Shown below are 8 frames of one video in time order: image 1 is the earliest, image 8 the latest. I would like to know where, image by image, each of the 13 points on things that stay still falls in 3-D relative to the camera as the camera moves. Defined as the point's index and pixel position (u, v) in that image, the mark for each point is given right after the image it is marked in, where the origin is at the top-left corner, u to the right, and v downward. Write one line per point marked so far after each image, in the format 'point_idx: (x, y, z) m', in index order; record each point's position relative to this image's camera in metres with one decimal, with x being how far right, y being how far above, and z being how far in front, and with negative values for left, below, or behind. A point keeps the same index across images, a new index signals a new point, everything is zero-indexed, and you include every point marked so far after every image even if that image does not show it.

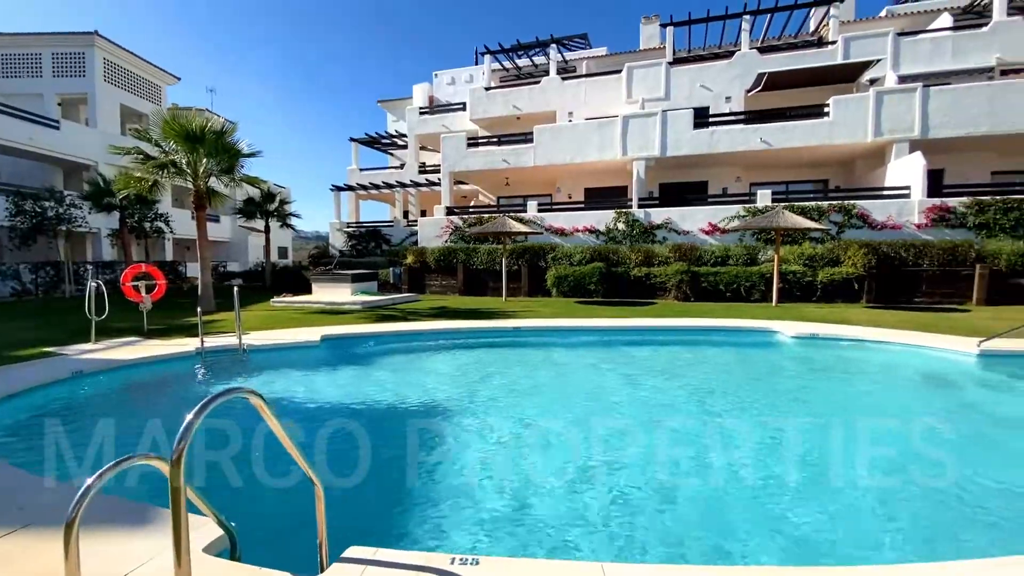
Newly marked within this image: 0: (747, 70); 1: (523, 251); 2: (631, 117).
0: (+7.5, +6.9, +17.1) m
1: (+0.4, +1.3, +19.0) m
2: (+3.9, +5.5, +17.5) m
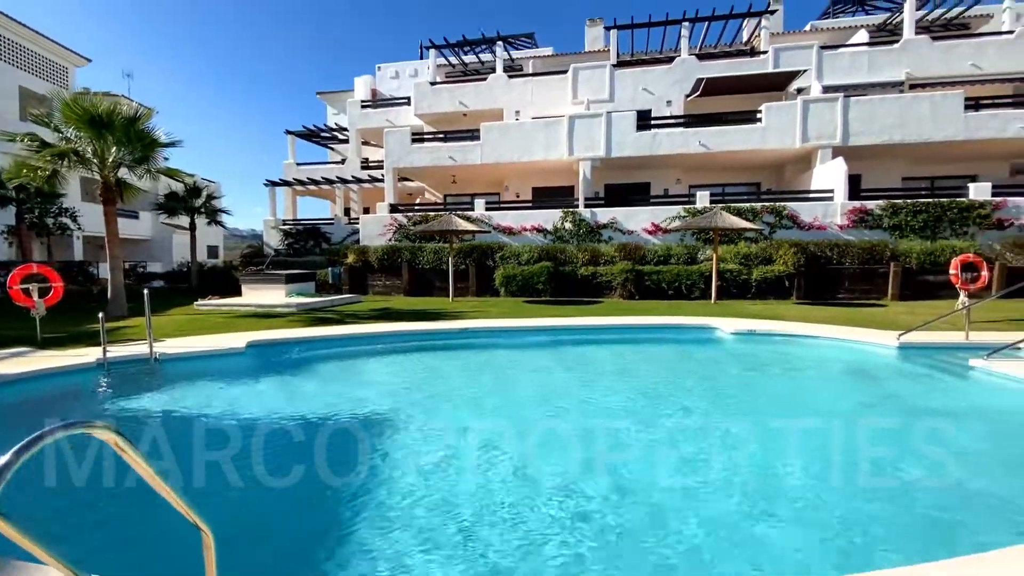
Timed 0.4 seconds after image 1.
0: (+5.8, +7.0, +17.8) m
1: (-1.4, +1.4, +18.8) m
2: (+2.1, +5.6, +17.7) m
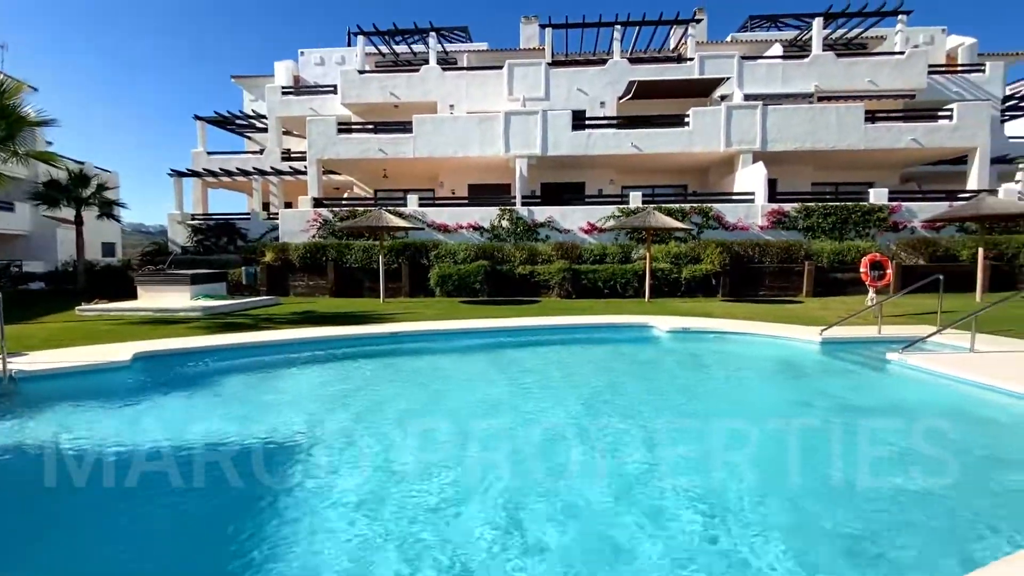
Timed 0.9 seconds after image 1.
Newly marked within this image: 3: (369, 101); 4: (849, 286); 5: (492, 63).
0: (+3.6, +7.0, +18.2) m
1: (-3.7, +1.4, +18.1) m
2: (0.0, +5.6, +17.5) m
3: (-5.3, +7.4, +20.8) m
4: (+9.6, +0.1, +15.6) m
5: (-0.7, +8.1, +19.7) m
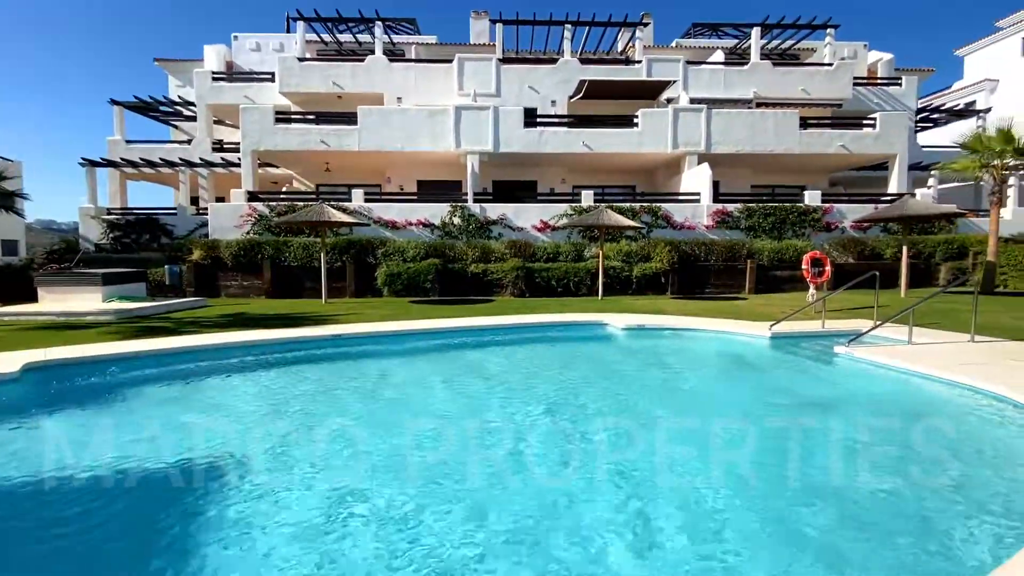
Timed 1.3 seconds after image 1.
0: (+1.9, +7.1, +18.2) m
1: (-5.2, +1.4, +17.2) m
2: (-1.5, +5.6, +17.2) m
3: (-7.2, +7.4, +19.7) m
4: (+8.2, +0.2, +16.4) m
5: (-2.6, +8.1, +19.2) m
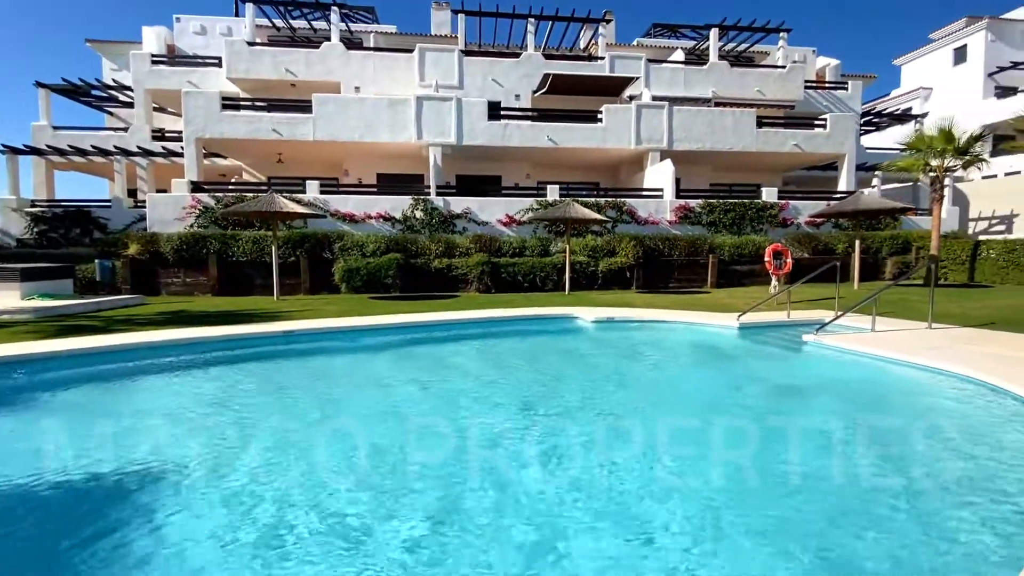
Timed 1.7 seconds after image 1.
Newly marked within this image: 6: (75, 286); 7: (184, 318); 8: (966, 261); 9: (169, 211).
0: (+0.7, +7.2, +18.1) m
1: (-6.3, +1.5, +16.3) m
2: (-2.6, +5.8, +16.7) m
3: (-8.6, +7.4, +18.7) m
4: (+7.2, +0.3, +16.7) m
5: (-3.9, +8.2, +18.7) m
6: (-12.2, +0.1, +15.3) m
7: (-7.9, -0.7, +13.4) m
8: (+15.2, +1.1, +18.2) m
9: (-10.6, +2.4, +16.9) m
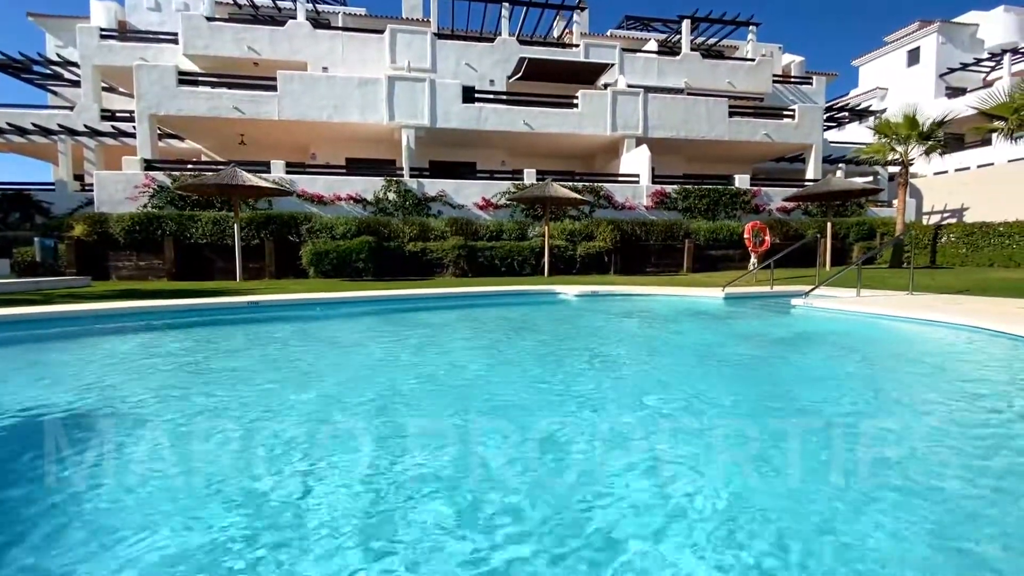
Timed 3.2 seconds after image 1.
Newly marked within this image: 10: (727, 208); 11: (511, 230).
0: (-0.1, +7.6, +18.0) m
1: (-7.0, +1.9, +15.4) m
2: (-3.4, +6.2, +16.2) m
3: (-9.4, +7.7, +18.0) m
4: (+6.4, +0.8, +16.8) m
5: (-4.8, +8.5, +18.3) m
6: (-12.8, +0.6, +14.0) m
7: (-8.4, -0.1, +12.3) m
8: (+14.4, +1.5, +18.8) m
9: (-11.3, +2.8, +15.8) m
10: (+7.0, +2.5, +17.8) m
11: (-0.1, +1.7, +16.5) m
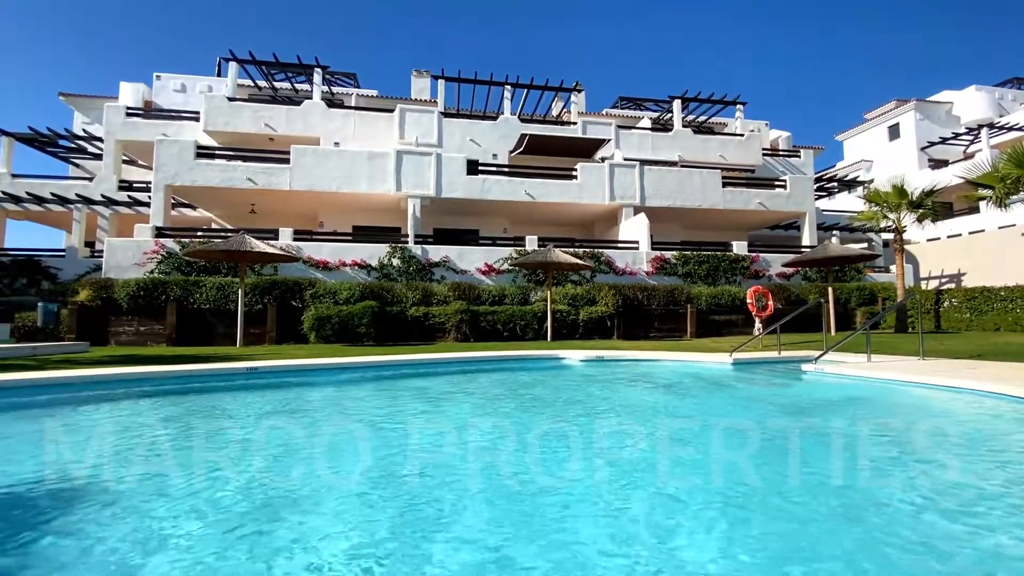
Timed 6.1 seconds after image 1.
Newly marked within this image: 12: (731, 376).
0: (-0.1, +5.3, +18.9) m
1: (-6.9, +0.1, +15.5) m
2: (-3.3, +4.2, +17.0) m
3: (-9.4, +5.4, +18.9) m
4: (+6.5, -1.2, +16.7) m
5: (-4.7, +6.2, +19.4) m
6: (-12.7, -1.1, +13.9) m
7: (-8.3, -1.5, +12.2) m
8: (+14.4, -0.7, +18.8) m
9: (-11.3, +0.8, +16.0) m
10: (+7.1, +0.4, +18.0) m
11: (0.0, -0.2, +16.6) m
12: (+4.7, -1.7, +11.1) m
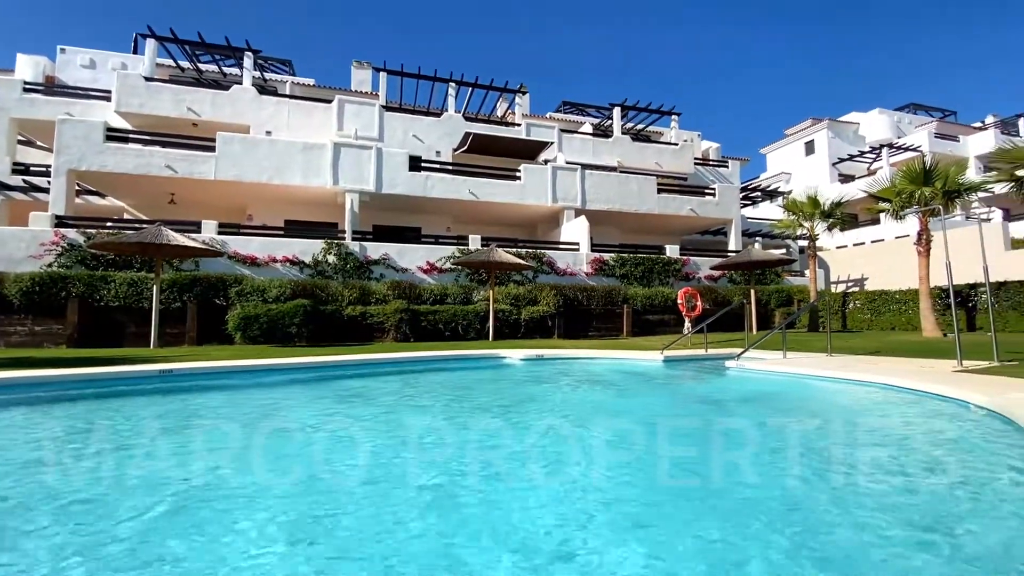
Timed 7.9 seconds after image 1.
0: (-2.1, +5.3, +18.7) m
1: (-8.4, +0.2, +14.5) m
2: (-5.0, +4.2, +16.4) m
3: (-11.3, +5.5, +17.5) m
4: (+4.7, -1.2, +17.4) m
5: (-6.7, +6.2, +18.5) m
6: (-14.0, -0.9, +12.1) m
7: (-9.4, -1.4, +10.9) m
8: (+12.3, -0.8, +20.5) m
9: (-12.8, +1.0, +14.4) m
10: (+5.1, +0.3, +18.7) m
11: (-1.7, -0.2, +16.4) m
12: (+3.7, -1.7, +11.6) m
